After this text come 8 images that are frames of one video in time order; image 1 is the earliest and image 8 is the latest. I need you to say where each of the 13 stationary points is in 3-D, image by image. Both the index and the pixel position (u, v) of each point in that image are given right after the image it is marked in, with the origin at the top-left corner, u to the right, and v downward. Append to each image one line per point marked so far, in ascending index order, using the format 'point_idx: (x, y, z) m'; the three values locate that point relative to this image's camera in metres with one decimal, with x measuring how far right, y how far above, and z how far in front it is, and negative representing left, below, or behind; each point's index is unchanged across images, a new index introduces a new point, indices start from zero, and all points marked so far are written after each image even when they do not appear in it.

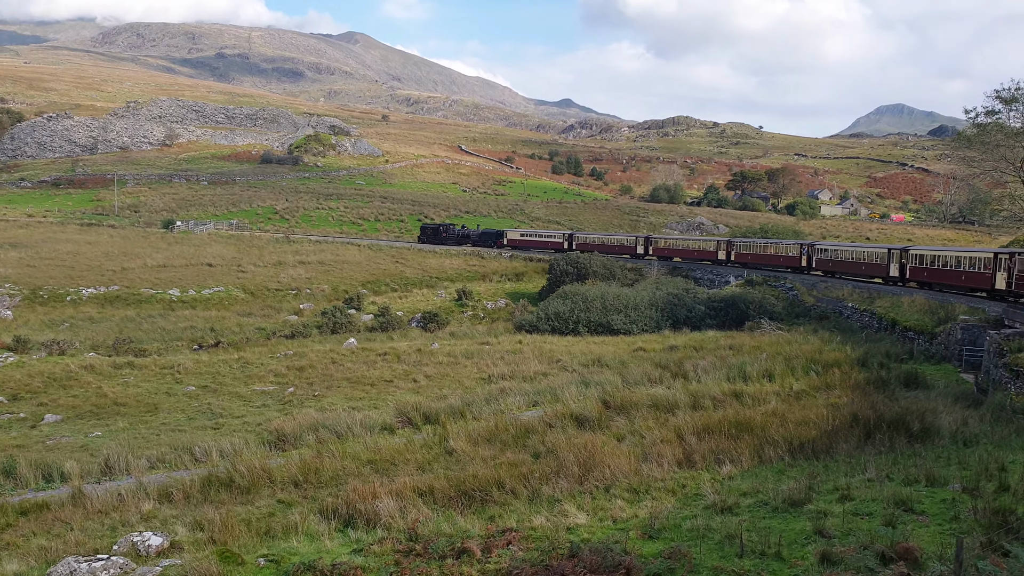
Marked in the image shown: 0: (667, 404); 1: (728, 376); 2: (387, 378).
0: (+3.1, -2.3, +12.5) m
1: (+5.6, -2.4, +16.3) m
2: (-3.1, -2.5, +16.5) m
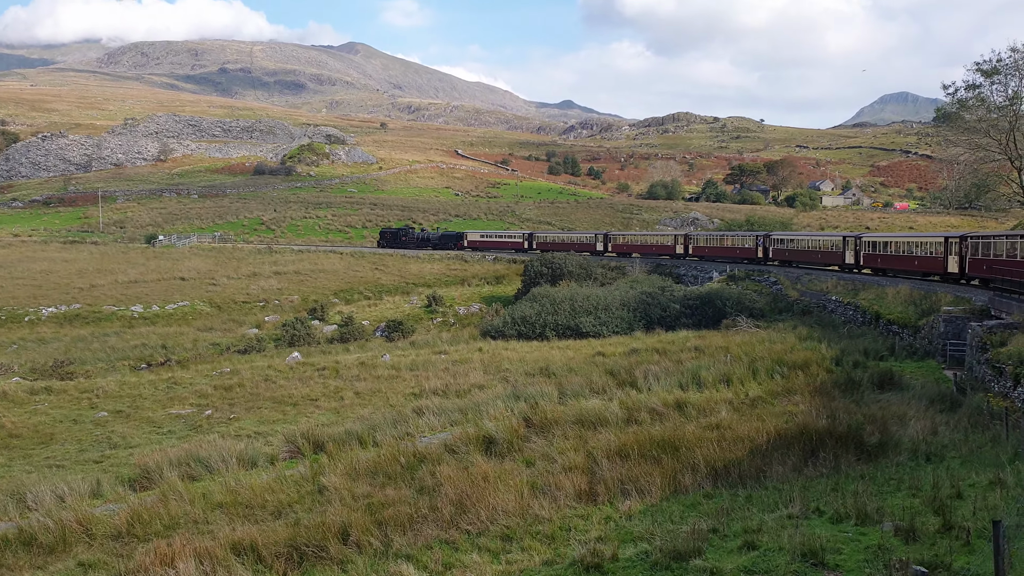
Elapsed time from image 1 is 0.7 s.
0: (+1.5, -2.4, +11.2) m
1: (+4.0, -2.3, +15.0) m
2: (-4.7, -2.7, +15.2) m
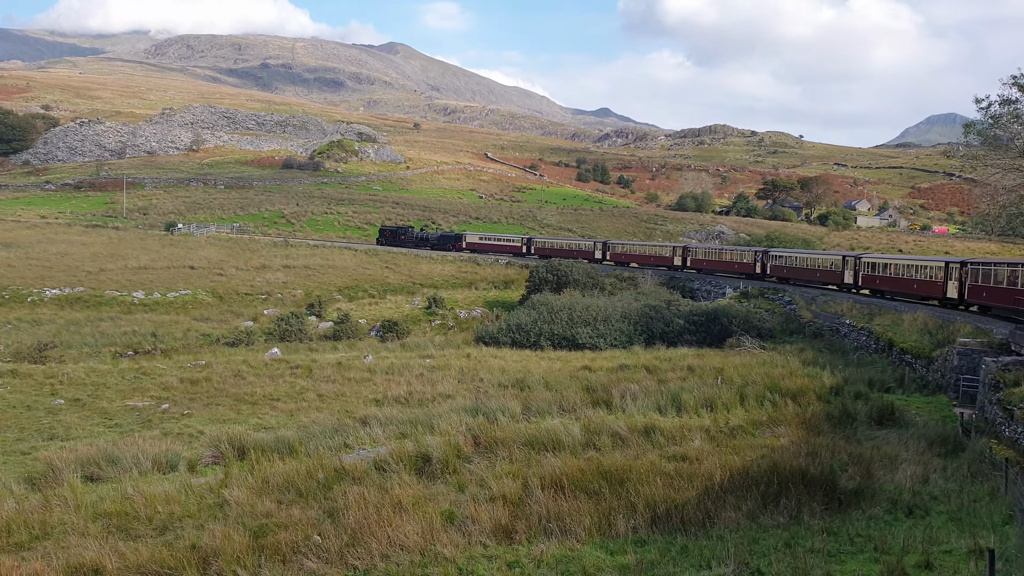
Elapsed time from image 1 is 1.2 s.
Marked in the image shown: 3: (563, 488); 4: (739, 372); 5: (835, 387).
0: (+0.7, -2.5, +10.3) m
1: (+3.2, -2.7, +14.0) m
2: (-5.4, -2.6, +14.5) m
3: (+0.7, -2.6, +8.2) m
4: (+7.0, -2.6, +19.4) m
5: (+9.1, -2.8, +17.8) m
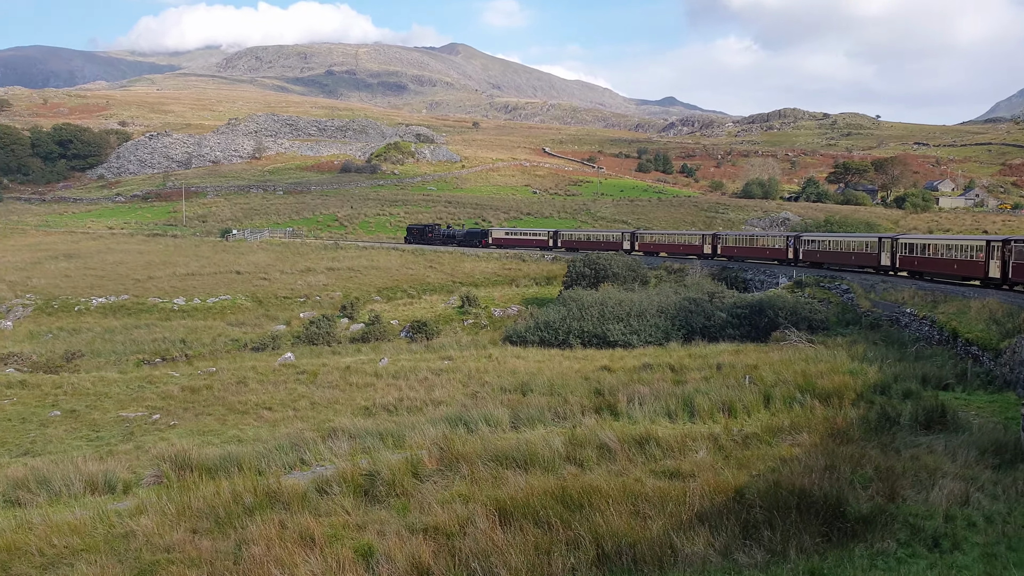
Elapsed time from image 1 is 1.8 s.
0: (+0.2, -2.5, +9.3) m
1: (+3.1, -2.6, +12.7) m
2: (-5.5, -2.8, +14.0) m
3: (0.0, -2.6, +7.2) m
4: (+7.4, -2.3, +17.7) m
5: (+9.3, -2.5, +15.9) m
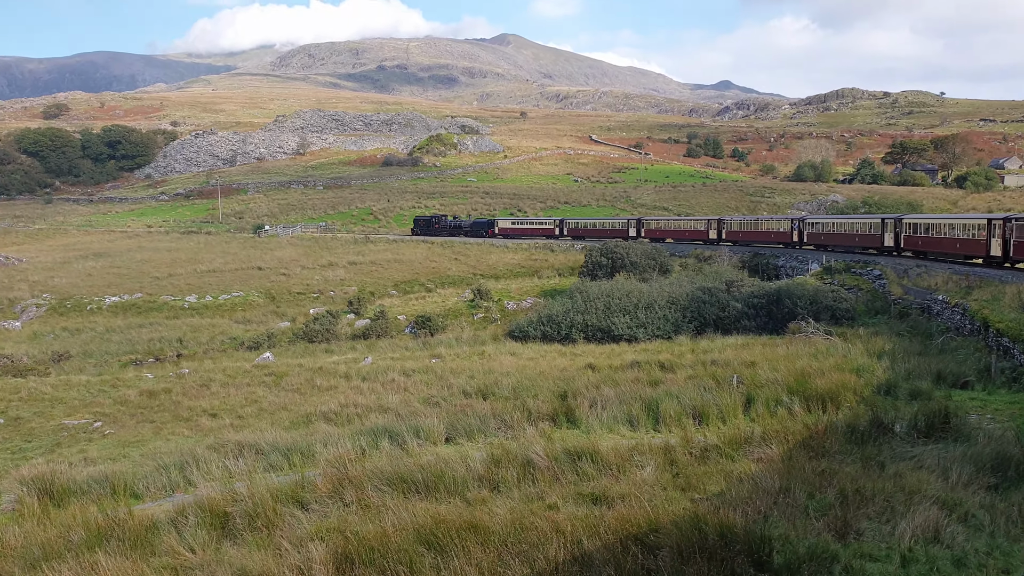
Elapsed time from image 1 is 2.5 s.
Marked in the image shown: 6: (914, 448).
0: (-1.1, -2.5, +8.1) m
1: (+2.1, -2.4, +11.4) m
2: (-6.4, -2.7, +13.2) m
3: (-1.4, -2.6, +6.1) m
4: (+6.7, -2.0, +16.1) m
5: (+8.5, -2.2, +14.2) m
6: (+6.7, -2.6, +10.3) m
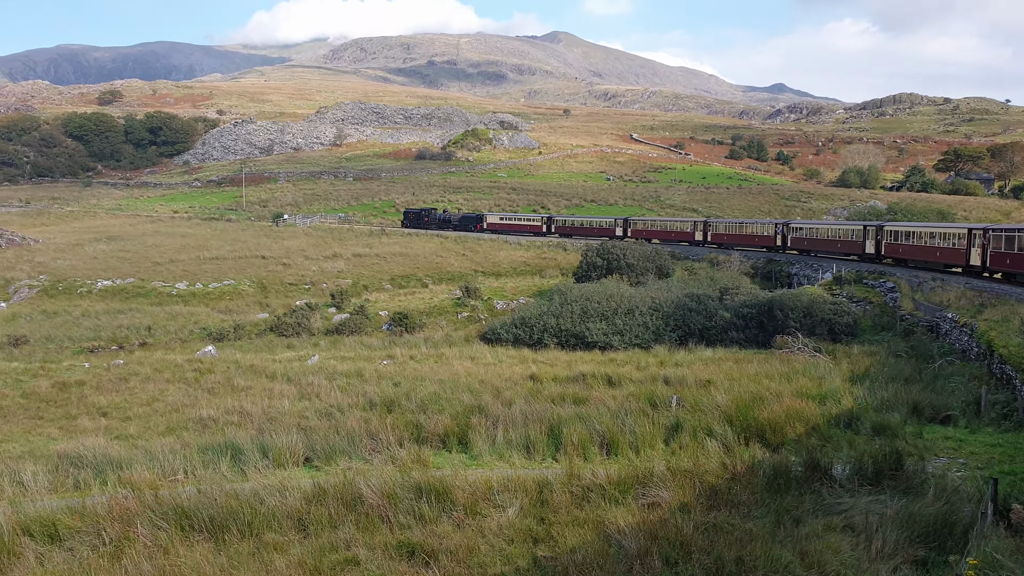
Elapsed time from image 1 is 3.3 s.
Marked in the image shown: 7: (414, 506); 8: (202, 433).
0: (-3.2, -2.5, +6.9) m
1: (+0.1, -2.5, +10.0) m
2: (-8.2, -2.5, +12.2) m
3: (-3.6, -2.6, +4.8) m
4: (+5.0, -2.3, +14.4) m
5: (+6.7, -2.6, +12.4) m
6: (+4.7, -2.9, +8.6) m
7: (-1.1, -2.6, +7.5) m
8: (-5.1, -2.4, +10.4) m
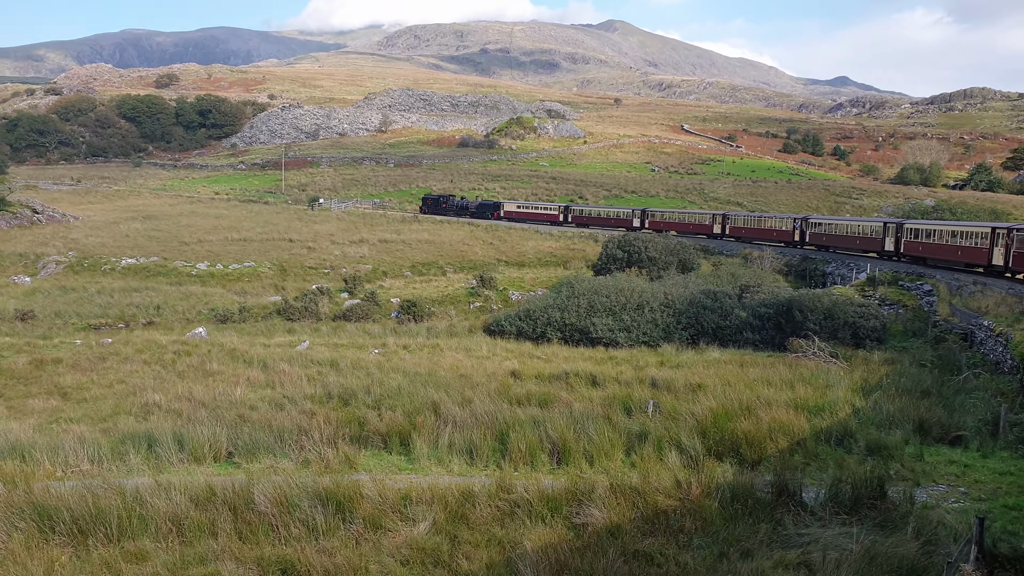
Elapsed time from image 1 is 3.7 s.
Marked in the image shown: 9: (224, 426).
0: (-4.2, -2.3, +6.3) m
1: (-0.7, -2.4, +9.2) m
2: (-8.9, -2.1, +12.0) m
3: (-4.8, -2.5, +4.3) m
4: (+4.4, -2.2, +13.4) m
5: (+6.0, -2.6, +11.2) m
6: (+3.7, -3.0, +7.6) m
7: (-2.2, -2.5, +6.9) m
8: (-5.9, -2.1, +10.0) m
9: (-4.3, -2.1, +9.4) m
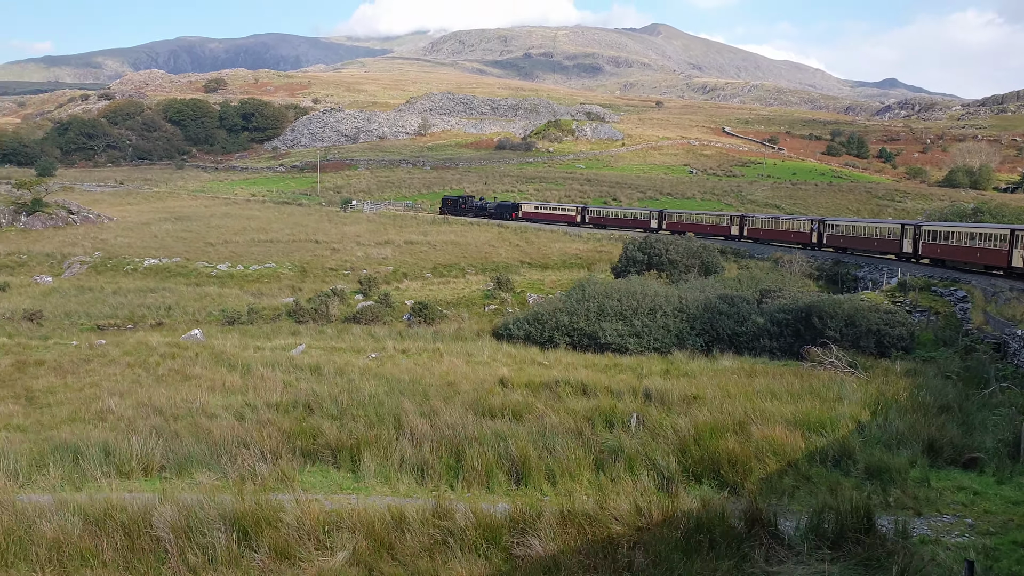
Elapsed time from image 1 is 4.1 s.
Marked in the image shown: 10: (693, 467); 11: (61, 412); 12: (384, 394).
0: (-5.0, -2.4, +5.9) m
1: (-1.4, -2.5, +8.5) m
2: (-9.4, -2.1, +11.8) m
3: (-5.7, -2.5, +3.9) m
4: (+4.0, -2.3, +12.4) m
5: (+5.5, -2.7, +10.2) m
6: (+2.9, -3.1, +6.7) m
7: (-2.9, -2.5, +6.3) m
8: (-6.5, -2.1, +9.6) m
9: (-4.9, -2.1, +8.9) m
10: (+2.8, -2.6, +9.2) m
11: (-7.8, -2.1, +11.1) m
12: (-2.3, -2.1, +12.2) m
